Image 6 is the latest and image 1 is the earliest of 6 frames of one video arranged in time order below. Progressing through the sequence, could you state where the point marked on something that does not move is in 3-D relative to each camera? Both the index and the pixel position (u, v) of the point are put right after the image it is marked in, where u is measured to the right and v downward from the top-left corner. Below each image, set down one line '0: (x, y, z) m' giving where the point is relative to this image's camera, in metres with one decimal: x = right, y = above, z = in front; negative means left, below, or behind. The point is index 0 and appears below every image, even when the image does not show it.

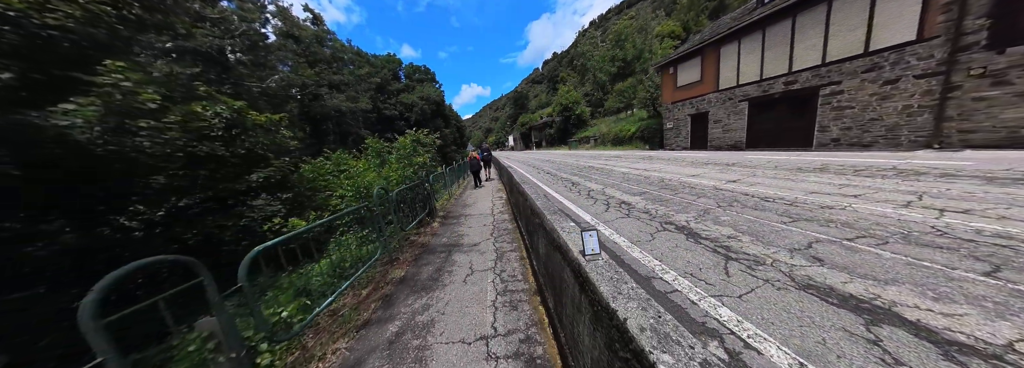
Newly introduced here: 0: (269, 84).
0: (-11.3, +4.6, +10.2) m
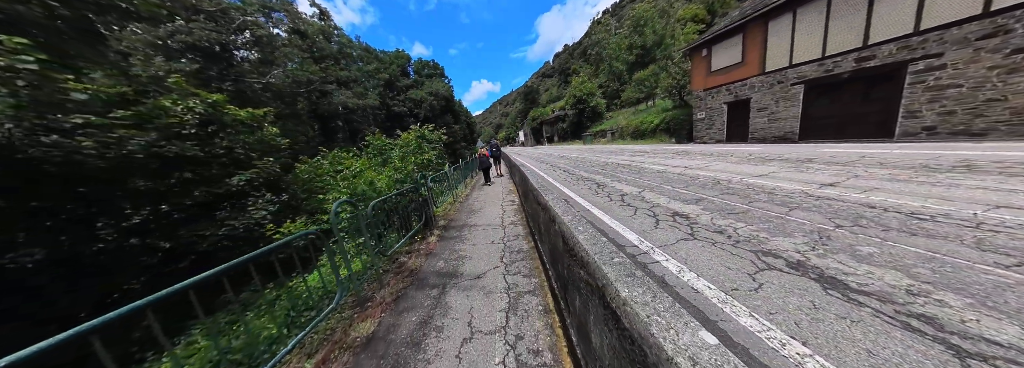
0: (-10.8, +4.6, +10.0) m
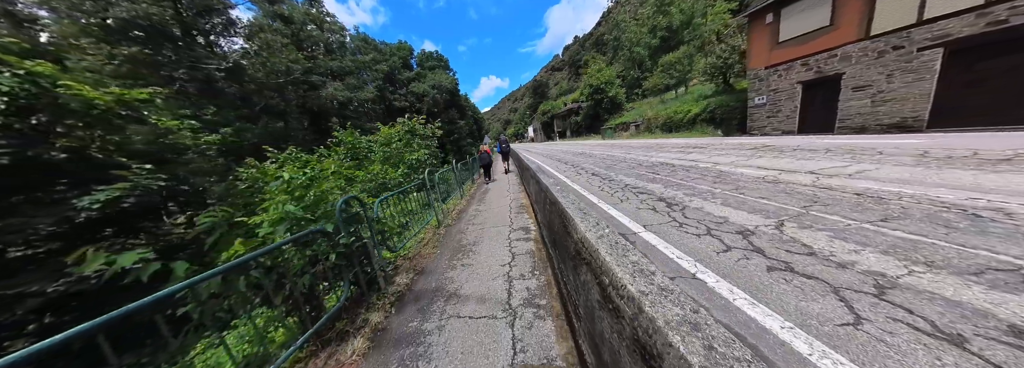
0: (-10.4, +4.5, +8.7) m
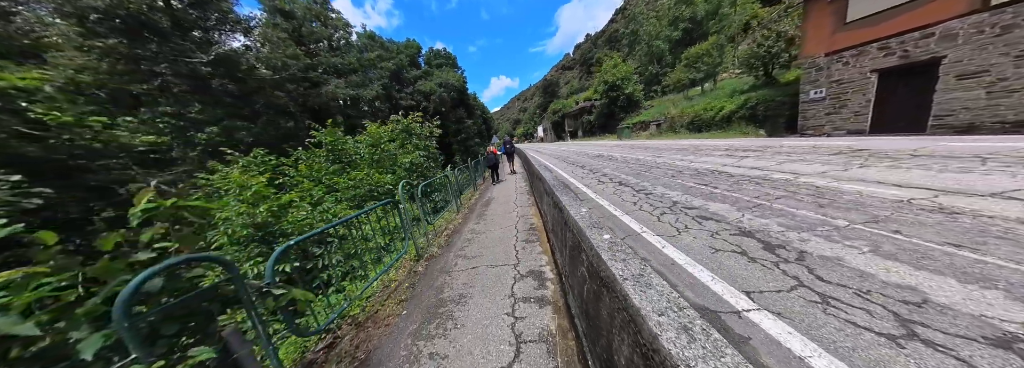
0: (-10.1, +4.4, +8.2) m
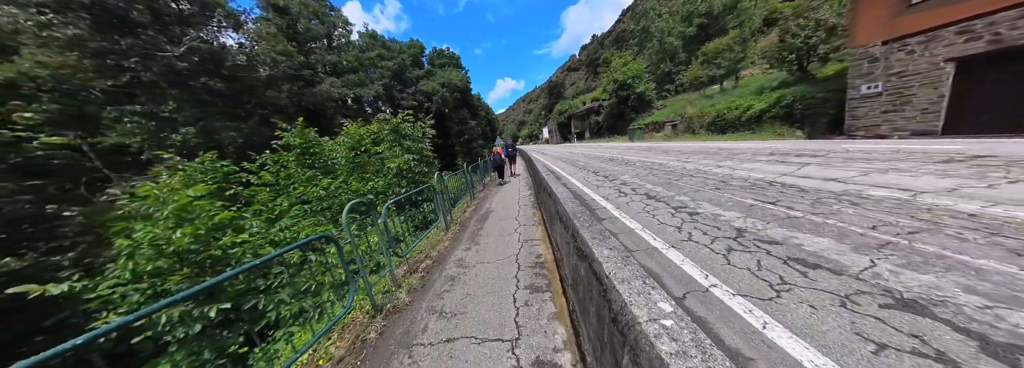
0: (-9.9, +4.2, +7.7) m
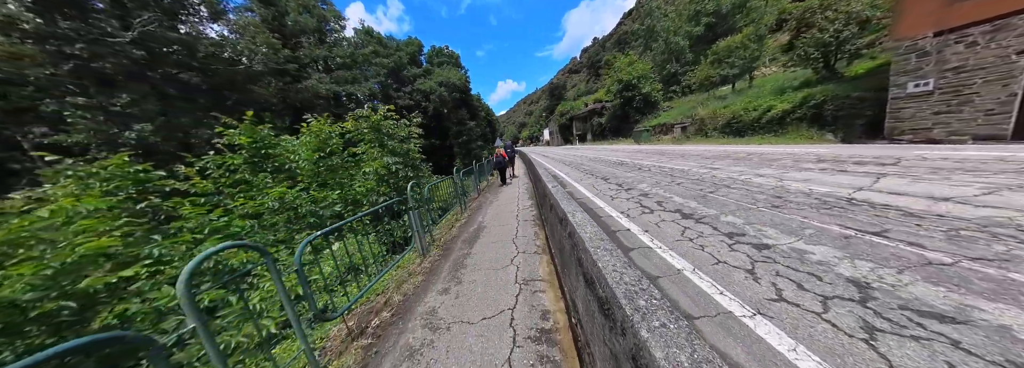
0: (-9.9, +4.1, +7.0) m
